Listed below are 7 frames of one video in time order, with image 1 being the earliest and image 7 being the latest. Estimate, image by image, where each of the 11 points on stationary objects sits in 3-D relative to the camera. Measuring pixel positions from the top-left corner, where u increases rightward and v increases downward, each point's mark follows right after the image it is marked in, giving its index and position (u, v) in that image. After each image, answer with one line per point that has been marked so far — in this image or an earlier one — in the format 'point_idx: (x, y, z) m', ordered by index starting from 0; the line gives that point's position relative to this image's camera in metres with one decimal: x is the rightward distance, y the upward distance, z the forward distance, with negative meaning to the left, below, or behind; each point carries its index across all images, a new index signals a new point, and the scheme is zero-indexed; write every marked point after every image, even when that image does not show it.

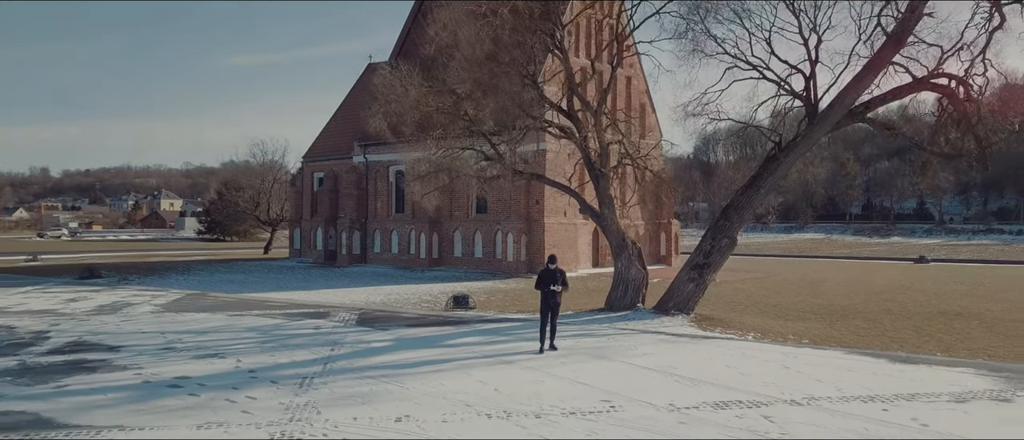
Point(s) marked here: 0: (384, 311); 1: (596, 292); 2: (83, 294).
0: (-2.6, -1.9, +14.7) m
1: (+2.3, -1.9, +19.3) m
2: (-10.2, -1.8, +17.0) m
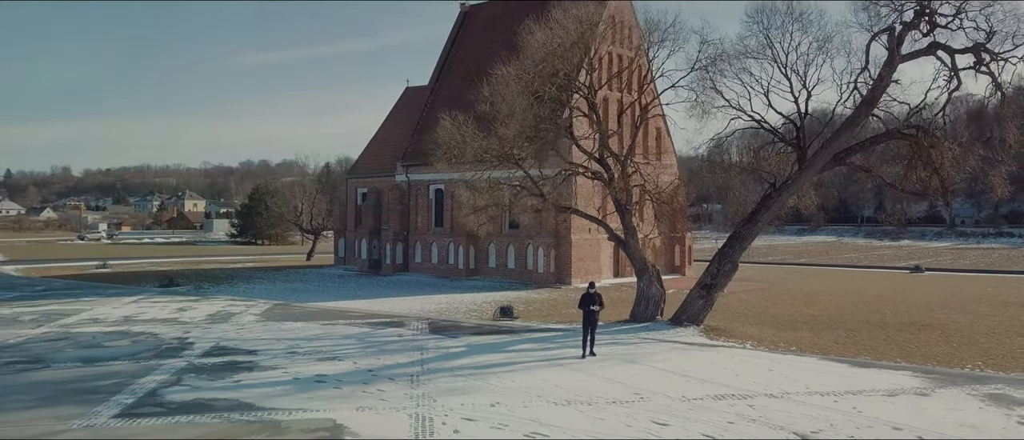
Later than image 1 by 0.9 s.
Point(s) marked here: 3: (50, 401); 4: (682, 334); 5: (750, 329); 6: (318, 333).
0: (-1.6, -2.5, +17.7) m
1: (+3.3, -2.6, +22.2) m
2: (-9.2, -2.4, +20.2) m
3: (-6.6, -2.6, +10.3) m
4: (+3.7, -2.5, +15.4) m
5: (+5.7, -2.6, +17.1) m
6: (-4.2, -2.5, +15.6) m
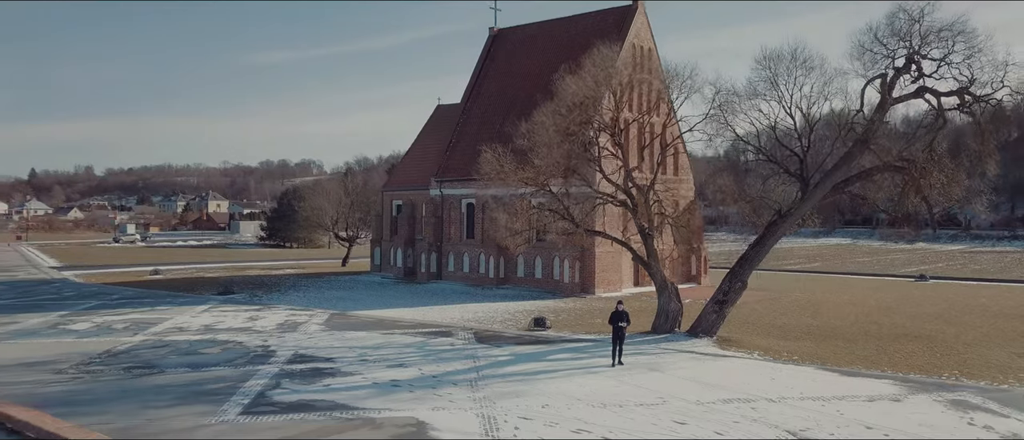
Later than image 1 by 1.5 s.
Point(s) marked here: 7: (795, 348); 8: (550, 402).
0: (-0.6, -3.1, +20.0) m
1: (+4.4, -3.2, +24.4) m
2: (-8.2, -3.0, +22.6) m
3: (-5.8, -3.2, +12.7) m
4: (+4.6, -3.1, +17.5) m
5: (+6.7, -3.2, +19.2) m
6: (-3.3, -3.1, +17.9) m
7: (+7.2, -3.3, +18.2) m
8: (+0.7, -3.2, +12.4) m
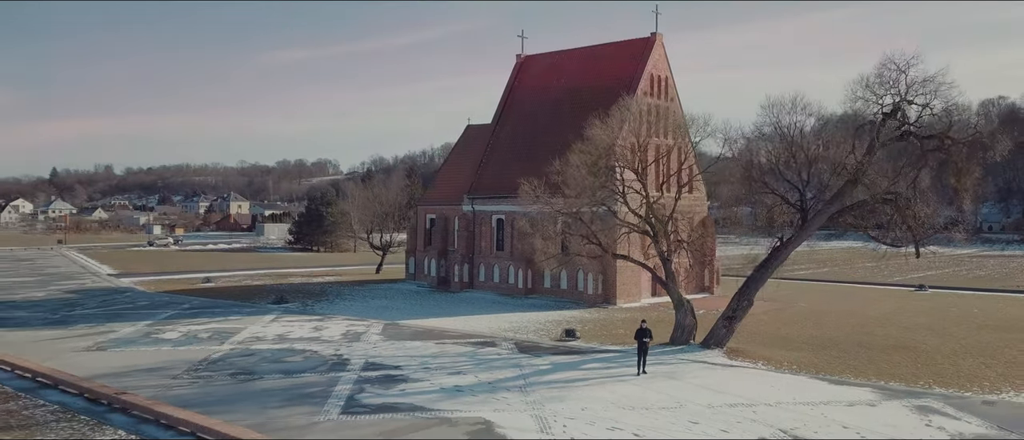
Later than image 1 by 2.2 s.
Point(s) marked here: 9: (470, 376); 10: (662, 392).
0: (+0.5, -3.9, +22.9) m
1: (+5.6, -3.9, +27.2) m
2: (-7.0, -3.7, +25.6) m
3: (-4.9, -4.0, +15.6) m
4: (+5.7, -3.9, +20.3) m
5: (+7.8, -4.0, +22.0) m
6: (-2.3, -3.9, +20.9) m
7: (+8.3, -4.1, +20.9) m
8: (+1.7, -4.0, +15.2) m
9: (-1.0, -3.9, +17.9) m
10: (+3.4, -4.0, +16.3) m
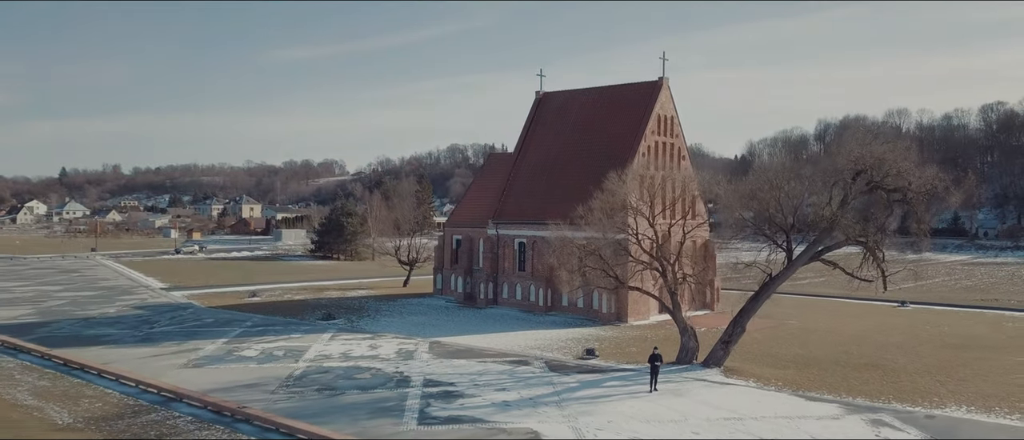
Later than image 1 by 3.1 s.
0: (+1.6, -5.3, +26.9) m
1: (+6.7, -5.3, +31.2) m
2: (-5.9, -5.1, +29.7) m
3: (-3.8, -5.4, +19.7) m
4: (+6.8, -5.3, +24.3) m
5: (+8.9, -5.4, +26.0) m
6: (-1.1, -5.2, +24.9) m
7: (+9.4, -5.5, +24.9) m
8: (+2.7, -5.4, +19.3) m
9: (+0.1, -5.3, +22.0) m
10: (+4.5, -5.4, +20.4) m
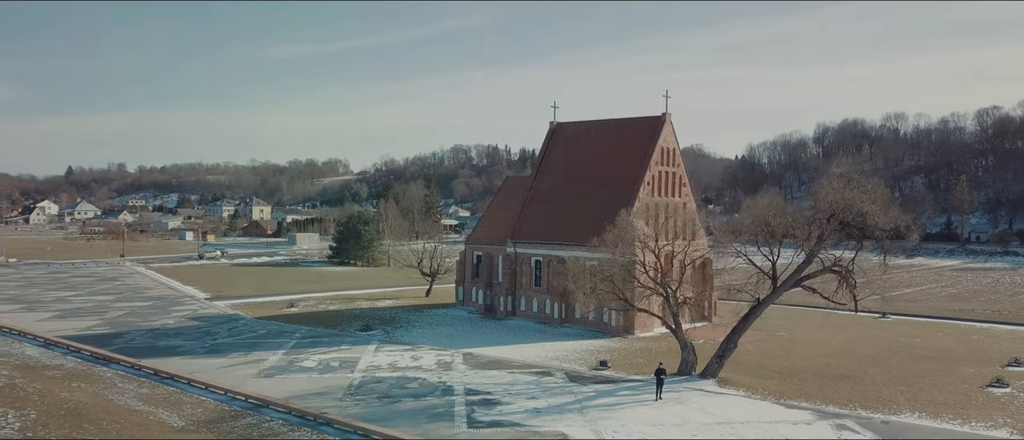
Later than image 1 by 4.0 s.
0: (+2.7, -6.6, +31.3) m
1: (+7.8, -6.6, +35.5) m
2: (-4.8, -6.4, +34.1) m
3: (-2.7, -6.8, +24.1) m
4: (+7.8, -6.6, +28.7) m
5: (+10.0, -6.8, +30.3) m
6: (-0.1, -6.6, +29.3) m
7: (+10.5, -6.8, +29.3) m
8: (+3.8, -6.7, +23.6) m
9: (+1.1, -6.7, +26.3) m
10: (+5.6, -6.7, +24.7) m
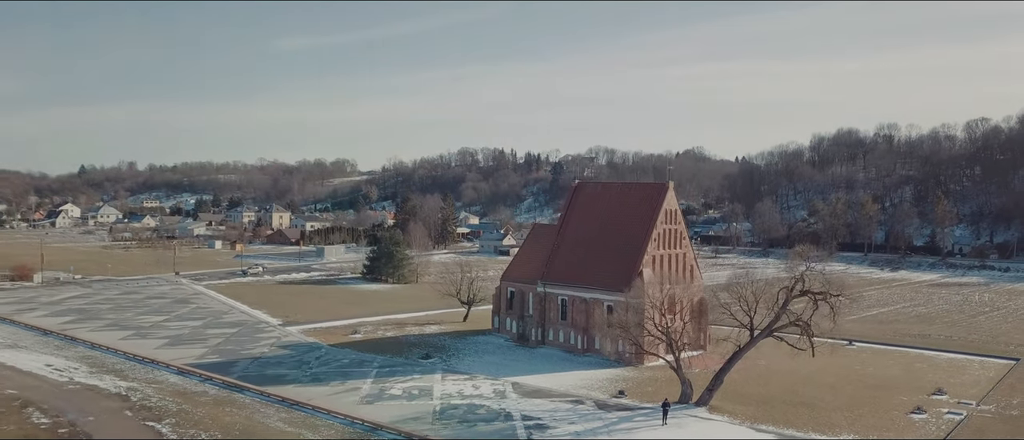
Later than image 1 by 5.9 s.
0: (+5.0, -10.3, +41.0) m
1: (+10.1, -10.3, +45.2) m
2: (-2.5, -10.0, +43.8) m
3: (-0.4, -10.5, +33.8) m
4: (+10.1, -10.3, +38.4) m
5: (+12.3, -10.5, +40.1) m
6: (+2.2, -10.2, +39.0) m
7: (+12.8, -10.5, +39.0) m
8: (+6.1, -10.5, +33.3) m
9: (+3.4, -10.4, +36.0) m
10: (+7.9, -10.5, +34.4) m
